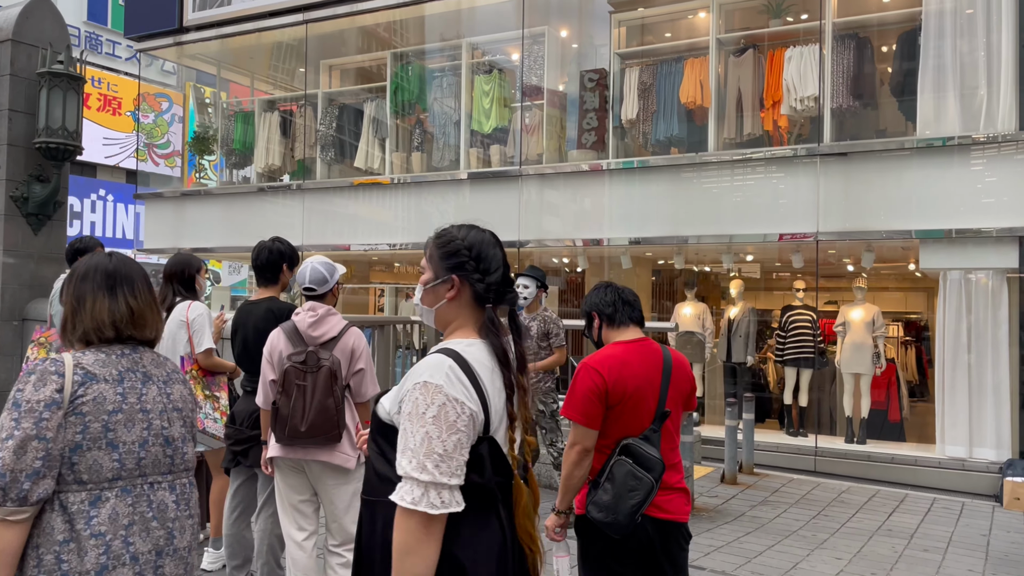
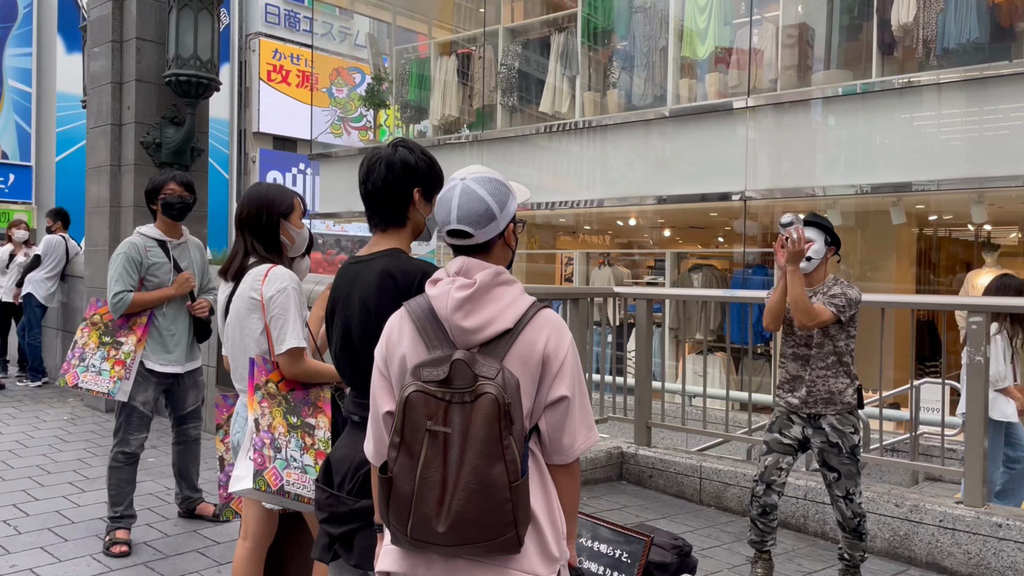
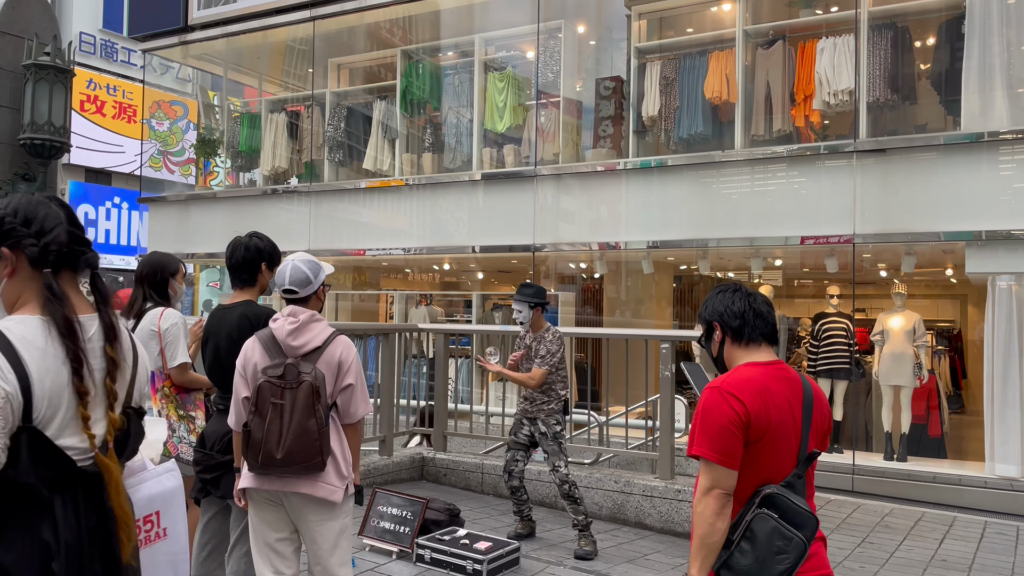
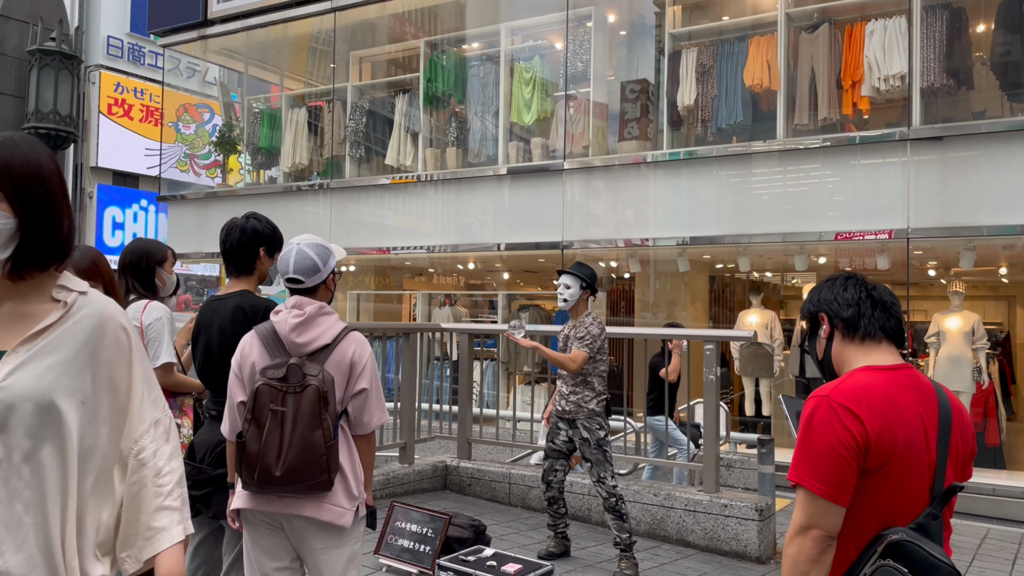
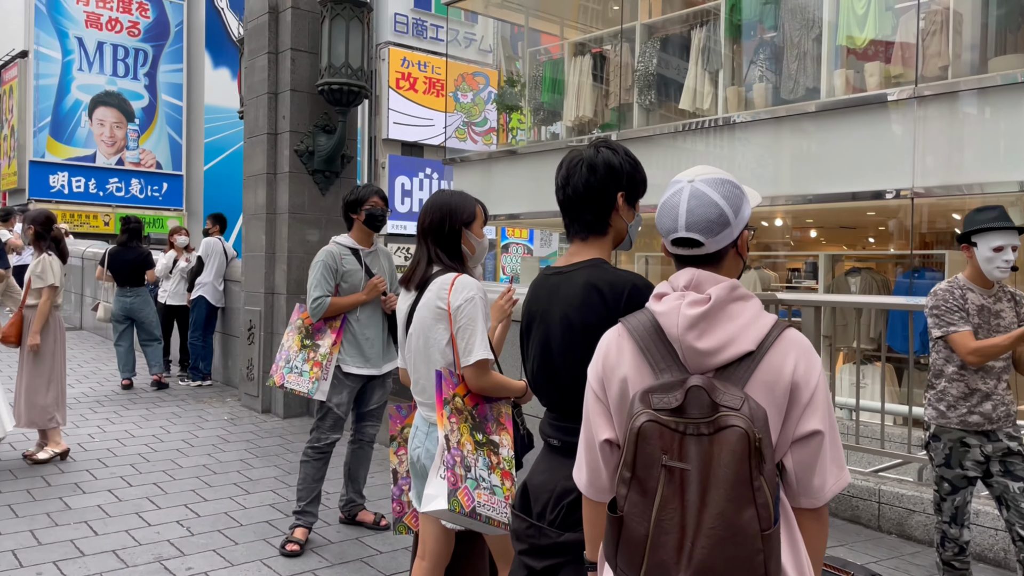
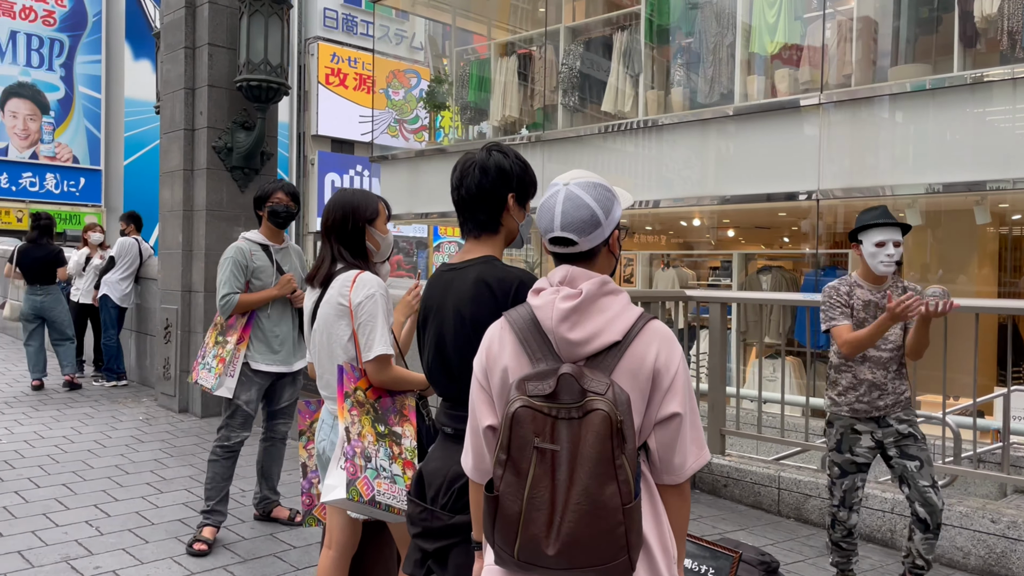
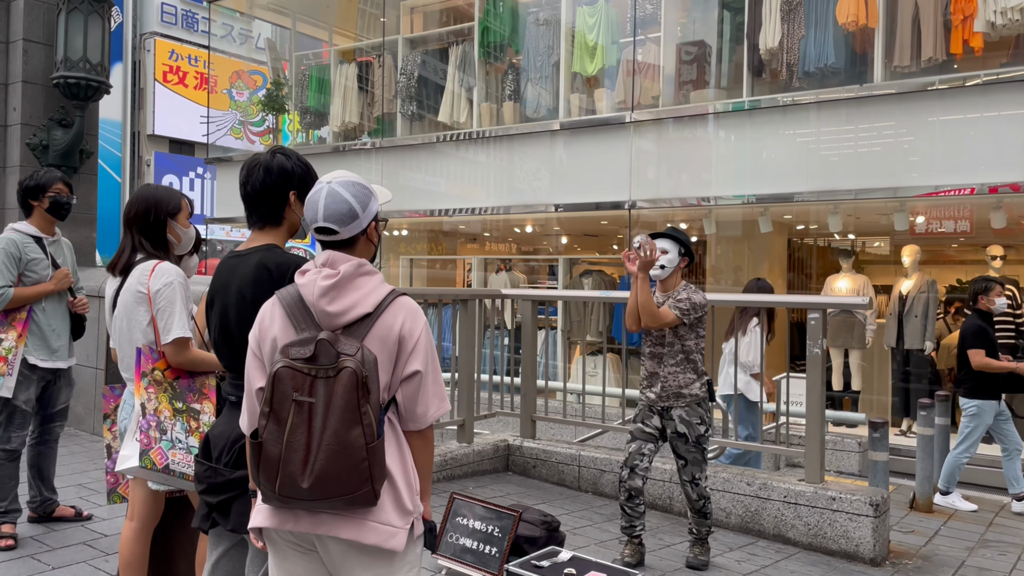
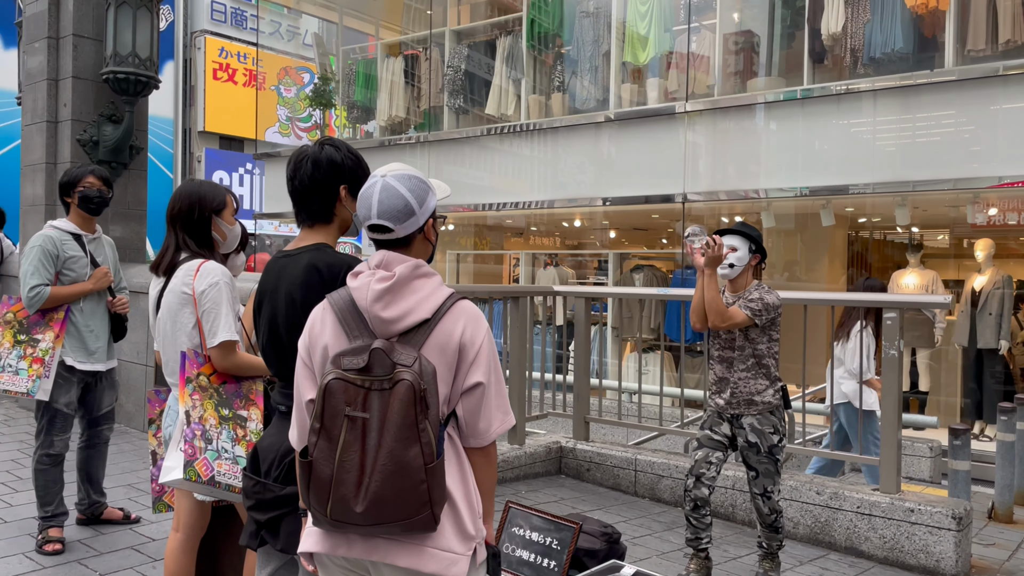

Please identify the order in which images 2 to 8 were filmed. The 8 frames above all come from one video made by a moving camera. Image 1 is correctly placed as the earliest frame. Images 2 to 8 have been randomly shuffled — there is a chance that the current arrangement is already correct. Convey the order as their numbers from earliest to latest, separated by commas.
3, 4, 7, 8, 2, 6, 5
